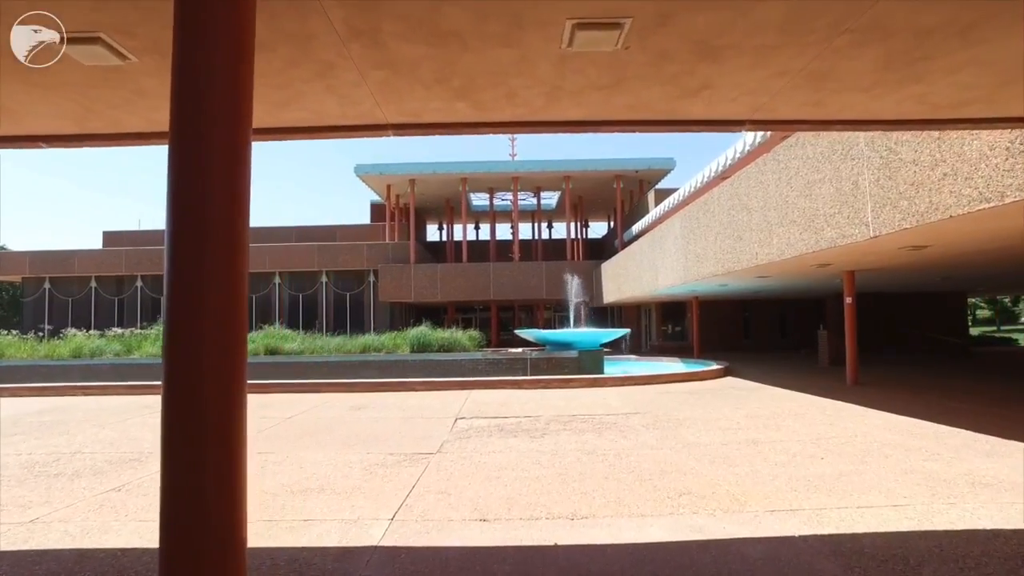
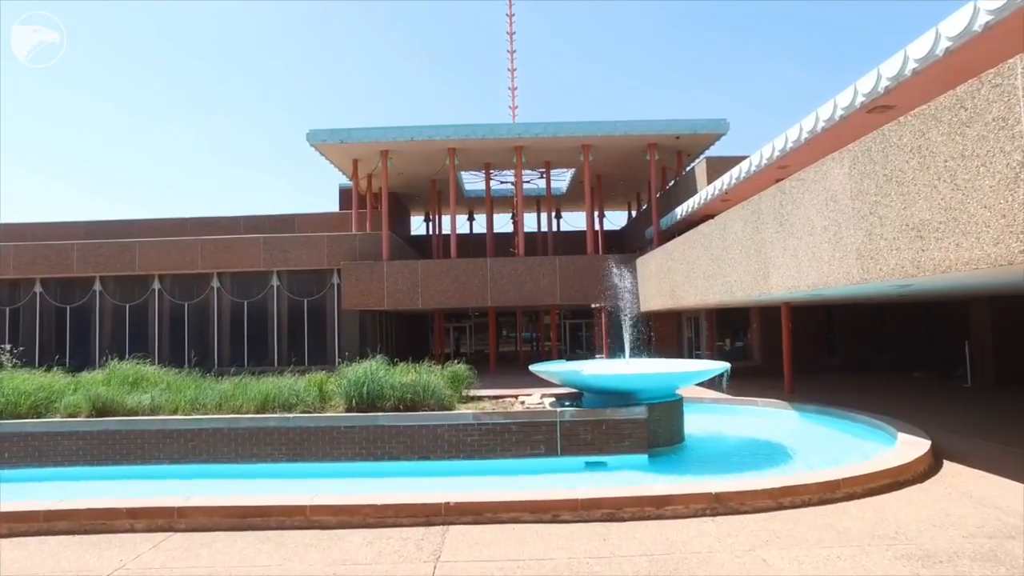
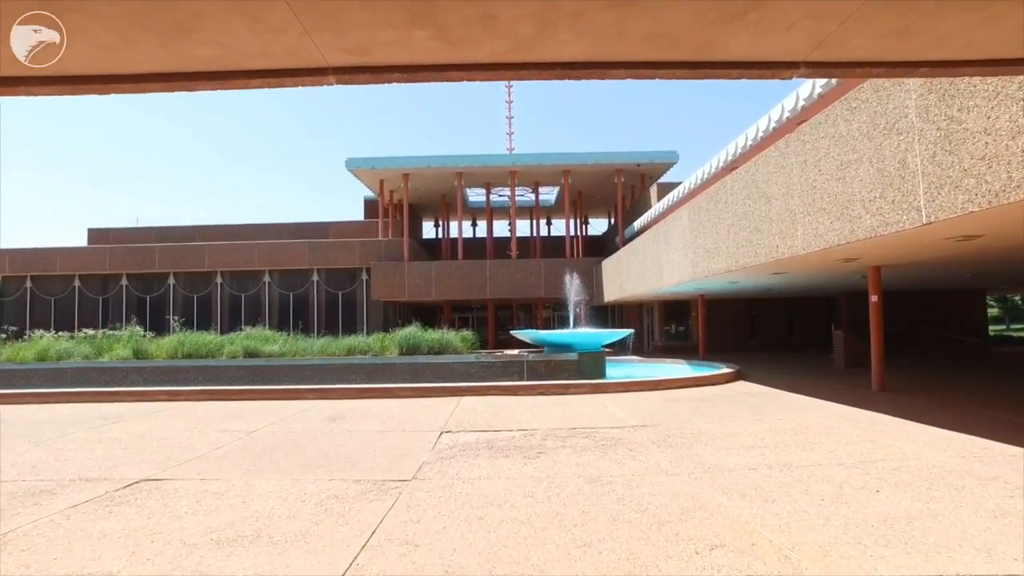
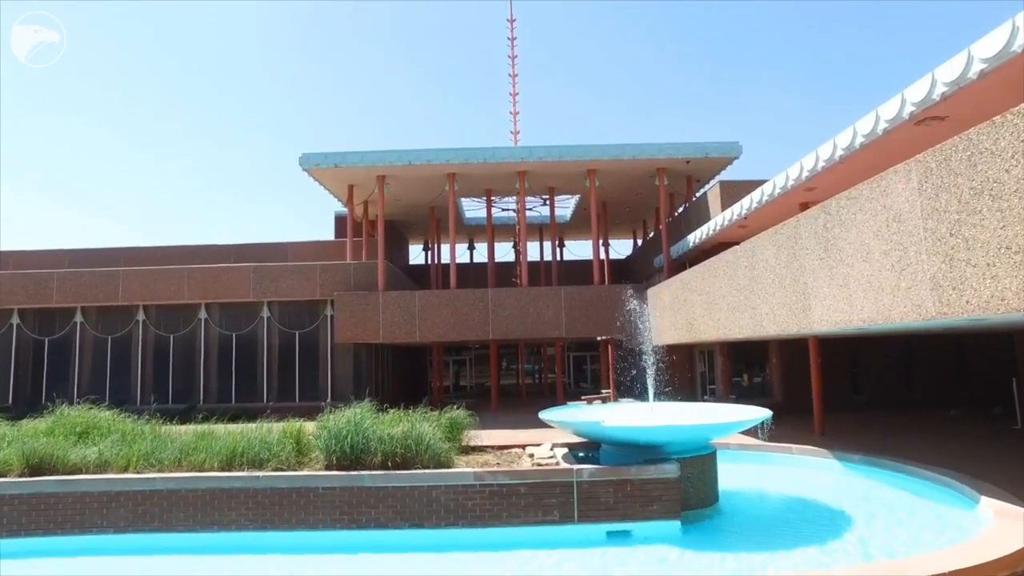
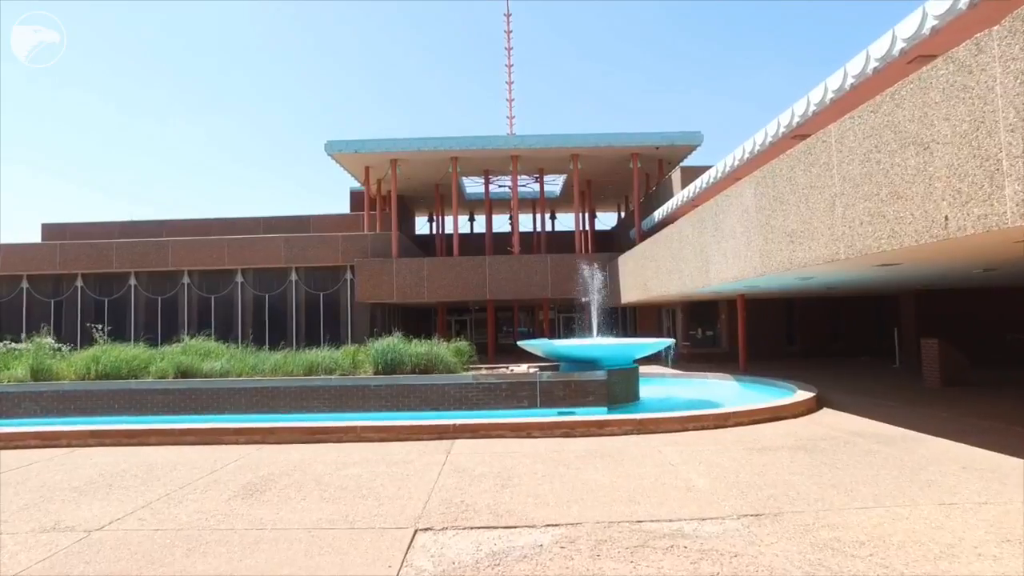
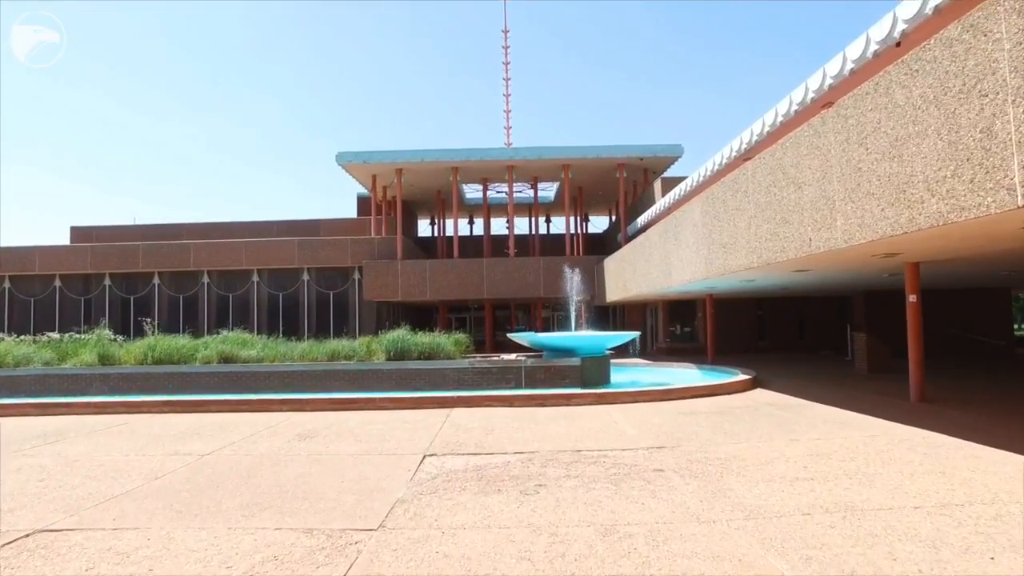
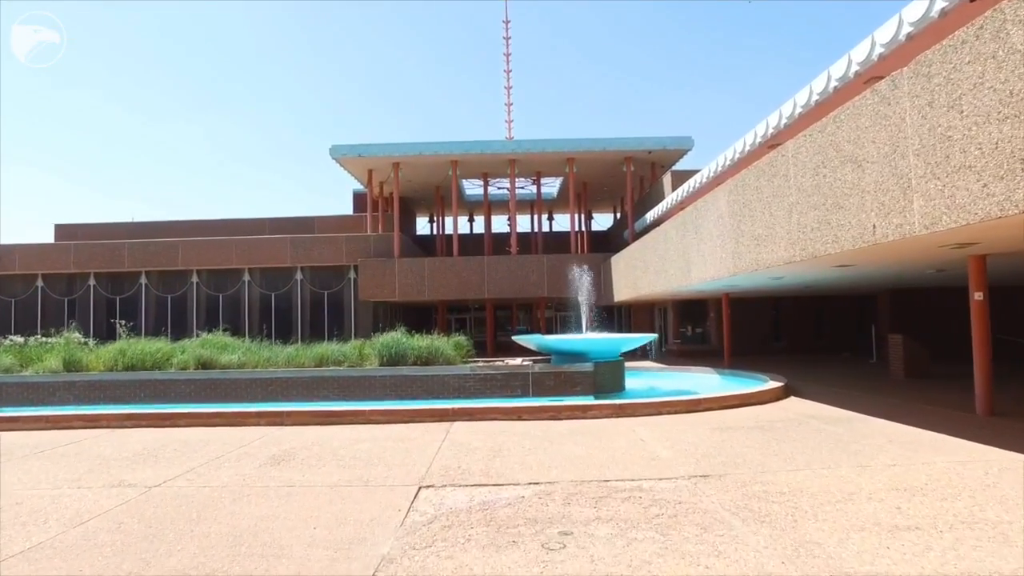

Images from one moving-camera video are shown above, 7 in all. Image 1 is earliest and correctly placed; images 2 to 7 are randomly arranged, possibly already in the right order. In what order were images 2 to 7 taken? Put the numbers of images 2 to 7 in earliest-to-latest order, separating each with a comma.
3, 6, 7, 5, 2, 4
